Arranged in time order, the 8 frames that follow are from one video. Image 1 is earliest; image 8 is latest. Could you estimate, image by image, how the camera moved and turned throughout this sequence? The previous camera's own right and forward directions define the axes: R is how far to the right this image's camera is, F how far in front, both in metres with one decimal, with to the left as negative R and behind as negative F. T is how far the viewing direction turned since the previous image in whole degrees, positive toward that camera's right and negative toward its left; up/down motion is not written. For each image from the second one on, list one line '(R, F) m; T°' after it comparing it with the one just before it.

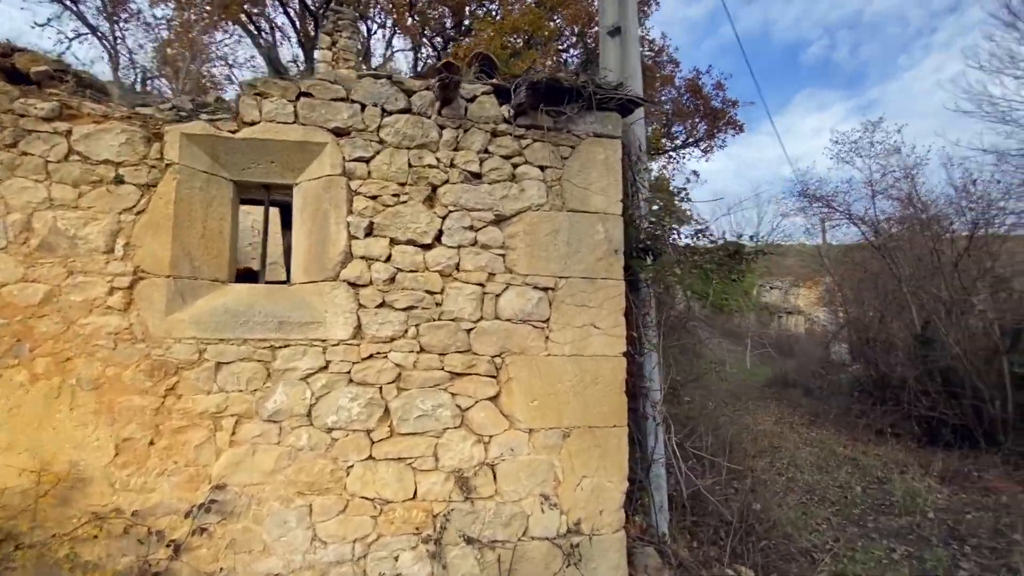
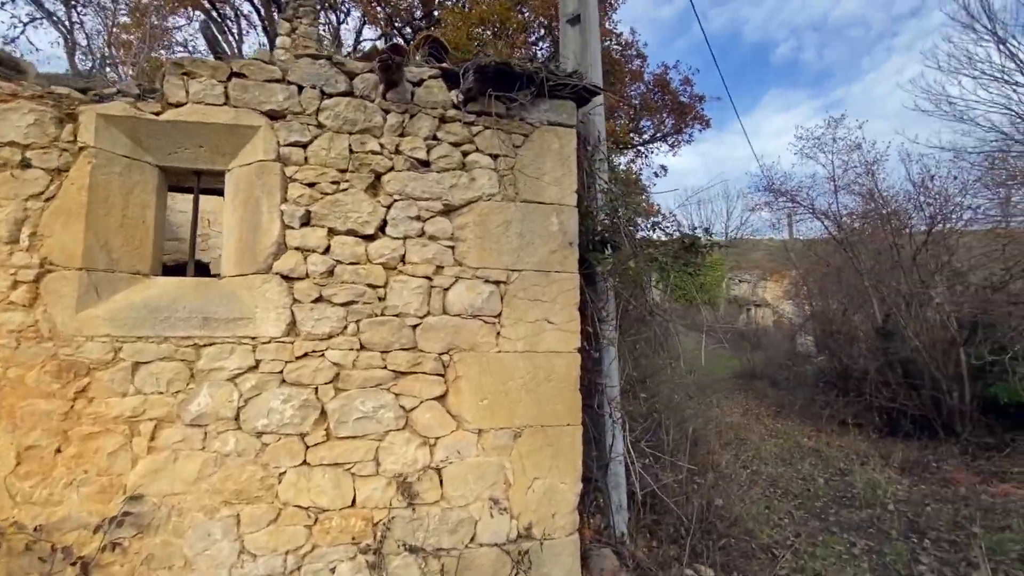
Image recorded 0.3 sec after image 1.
(+0.2, +0.2) m; +3°
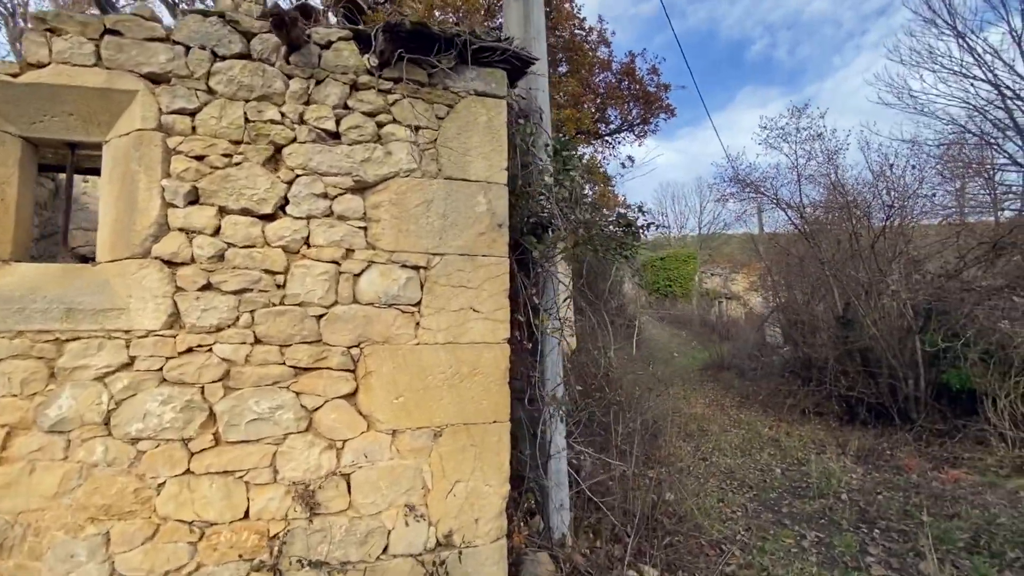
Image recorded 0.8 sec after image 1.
(+0.3, +0.3) m; +3°
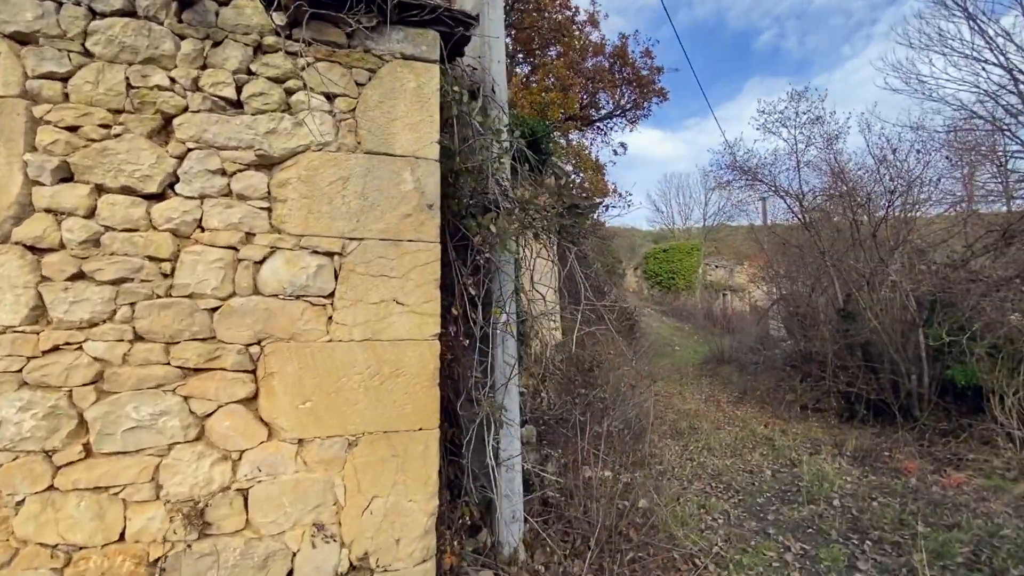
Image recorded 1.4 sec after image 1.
(+0.4, +0.3) m; -1°
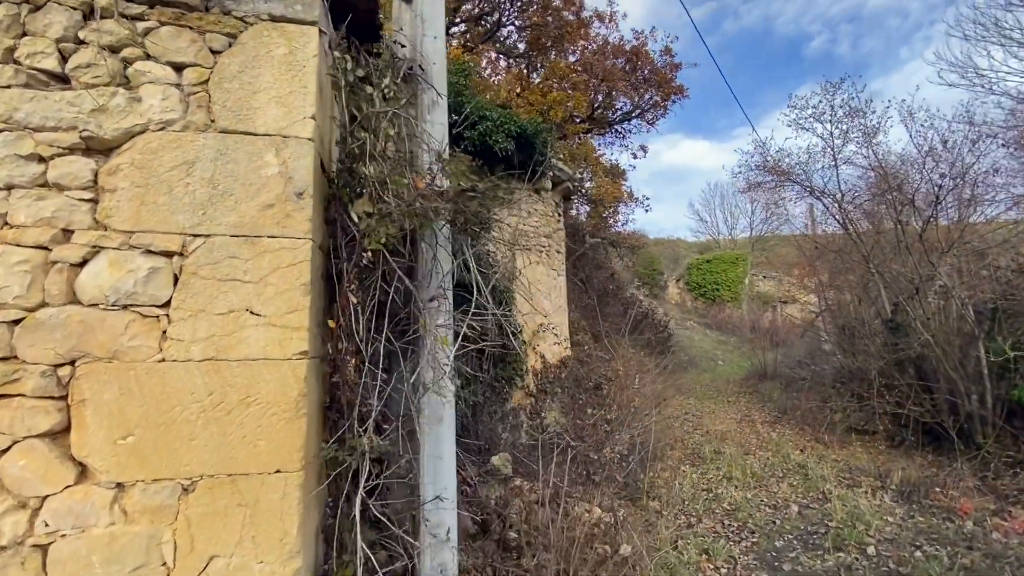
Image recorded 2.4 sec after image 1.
(+0.7, +0.6) m; -5°
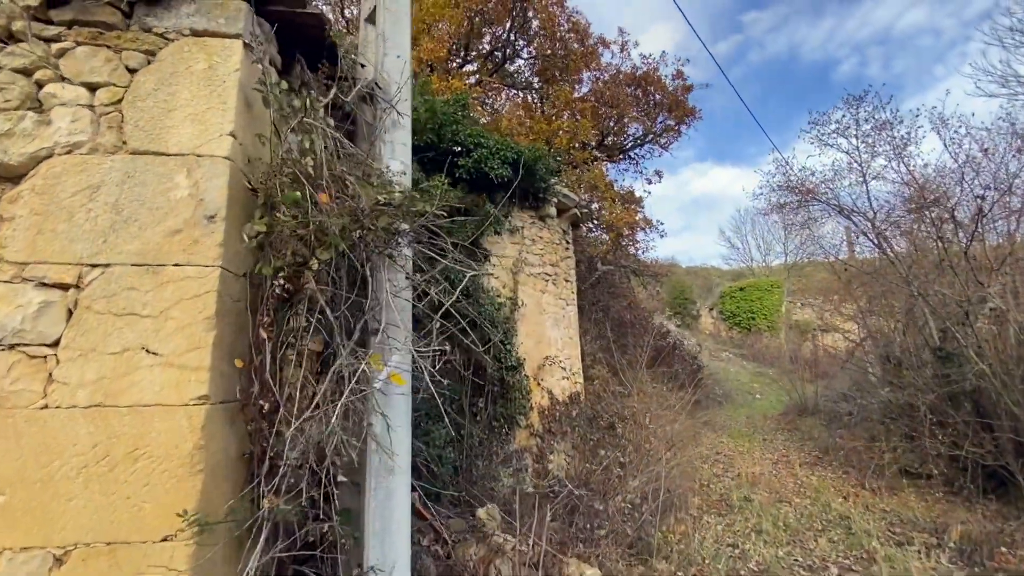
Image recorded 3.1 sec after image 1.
(+0.4, +0.3) m; -4°
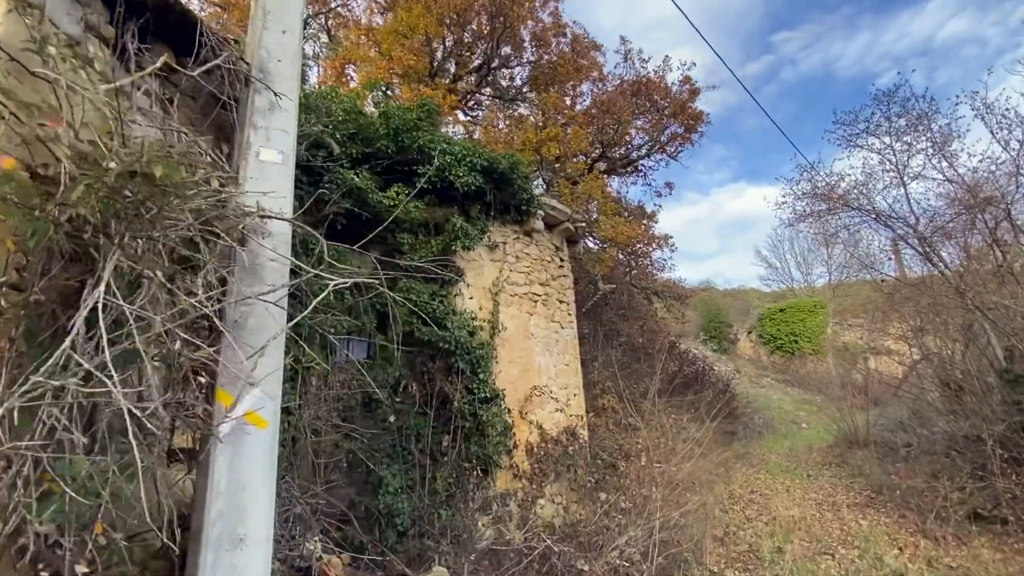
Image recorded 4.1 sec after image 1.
(+0.6, +0.6) m; -4°
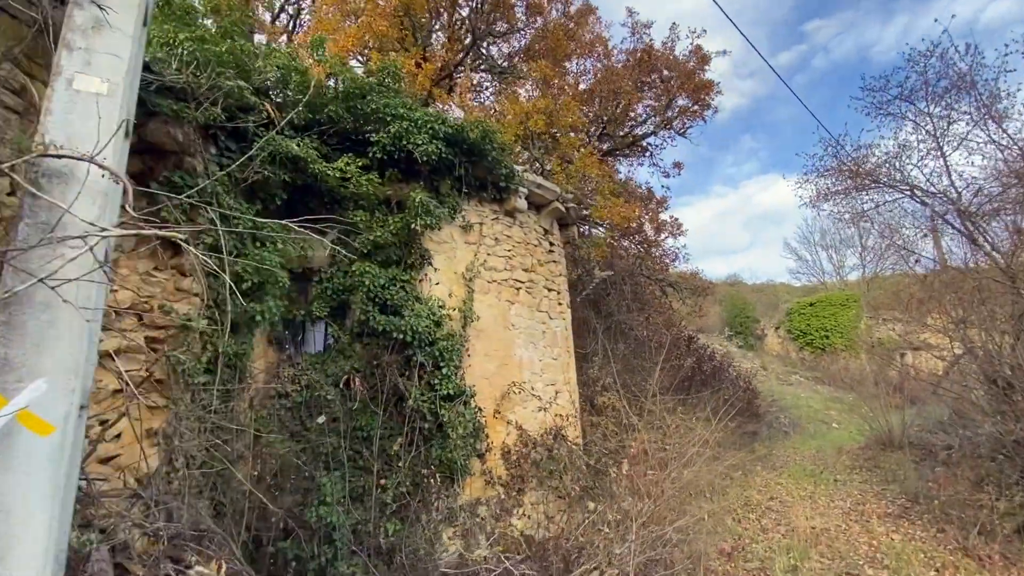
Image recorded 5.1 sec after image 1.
(+0.5, +0.6) m; -3°
